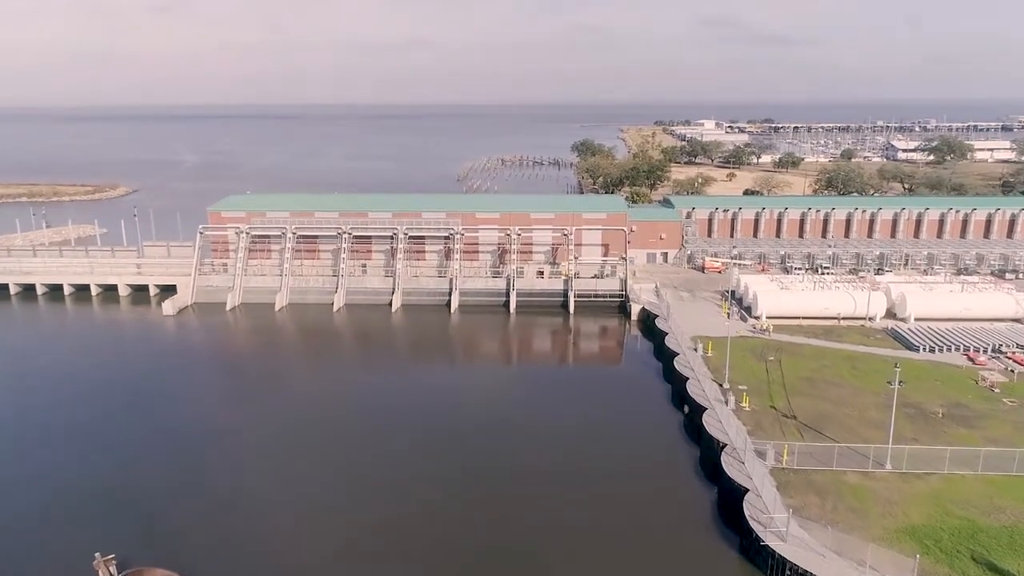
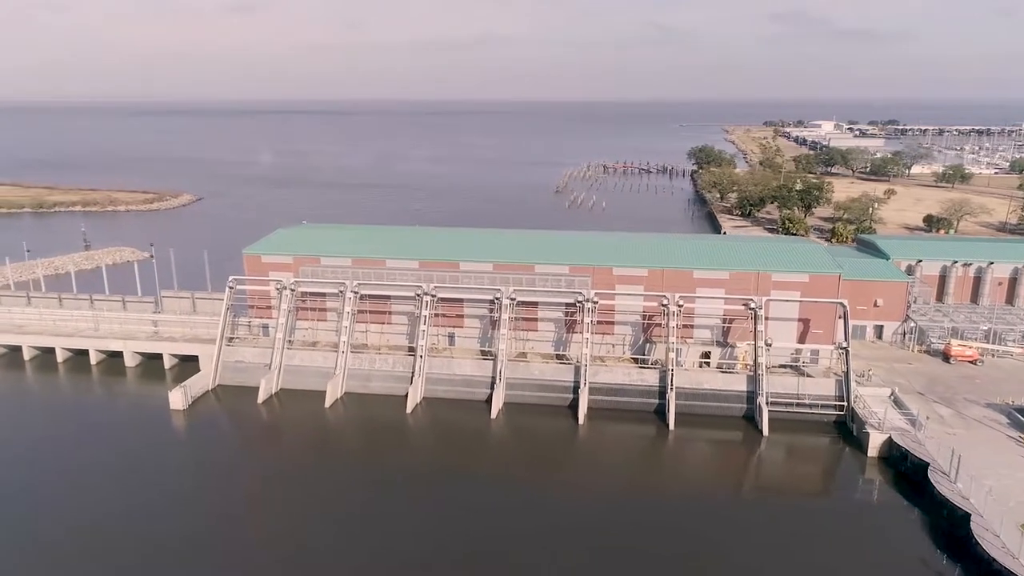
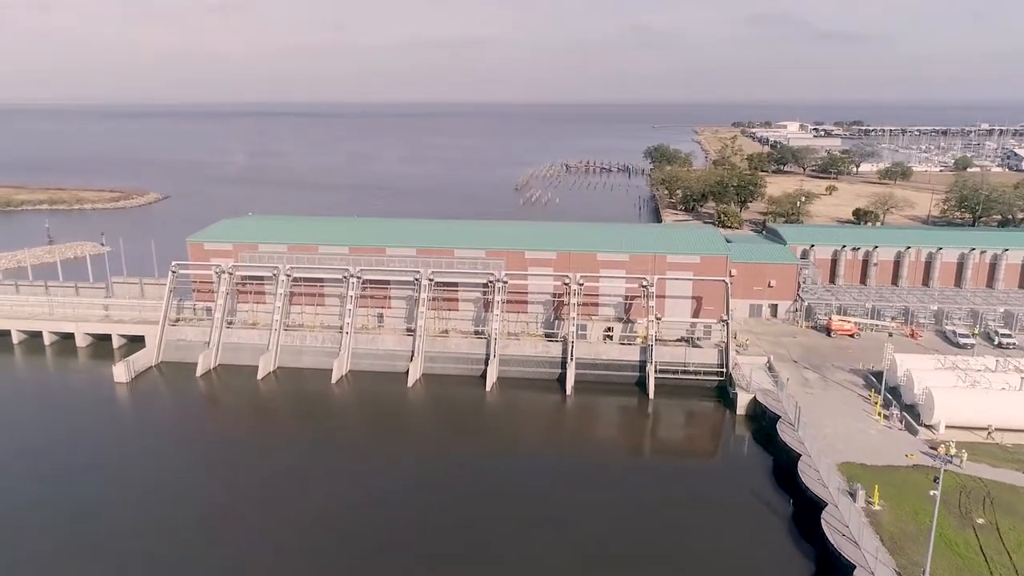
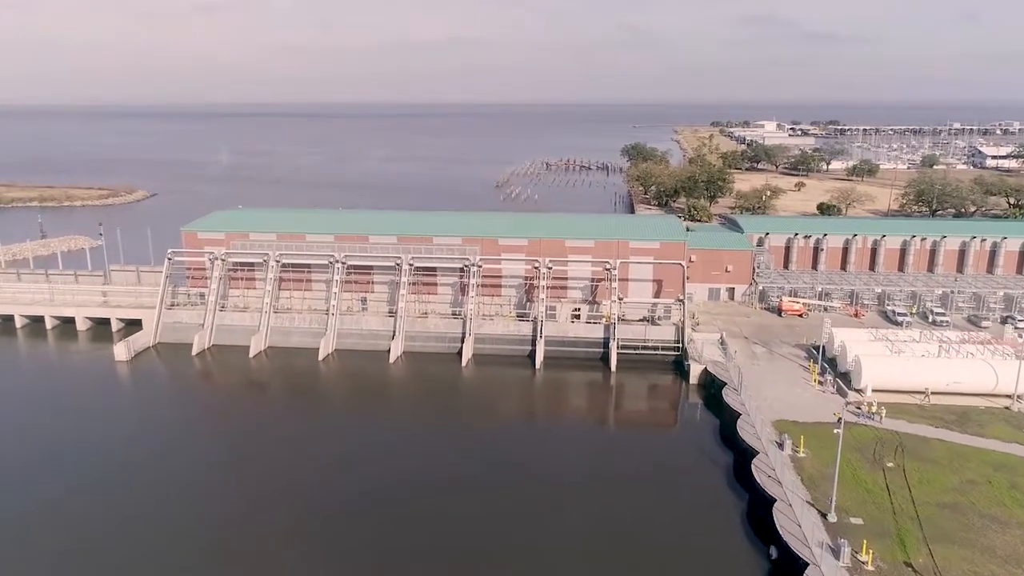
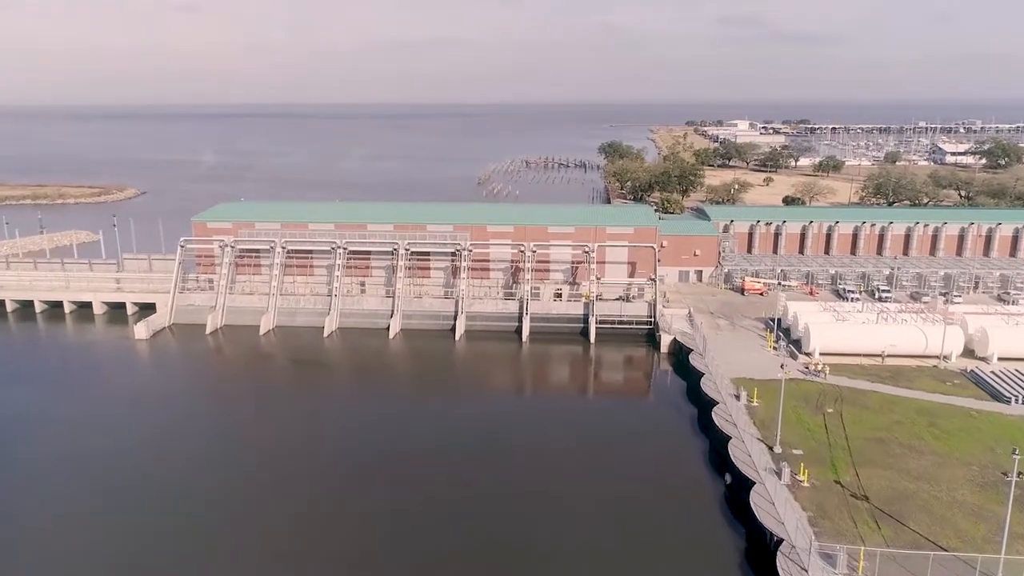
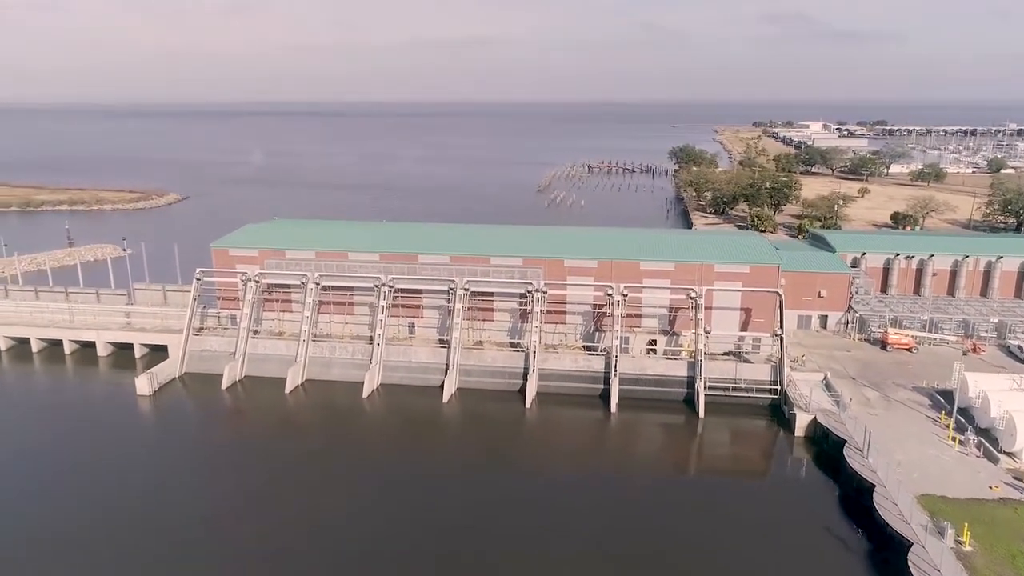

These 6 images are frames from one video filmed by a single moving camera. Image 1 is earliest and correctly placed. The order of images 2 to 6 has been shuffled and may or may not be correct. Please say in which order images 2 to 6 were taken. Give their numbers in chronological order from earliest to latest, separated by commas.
5, 4, 3, 6, 2
